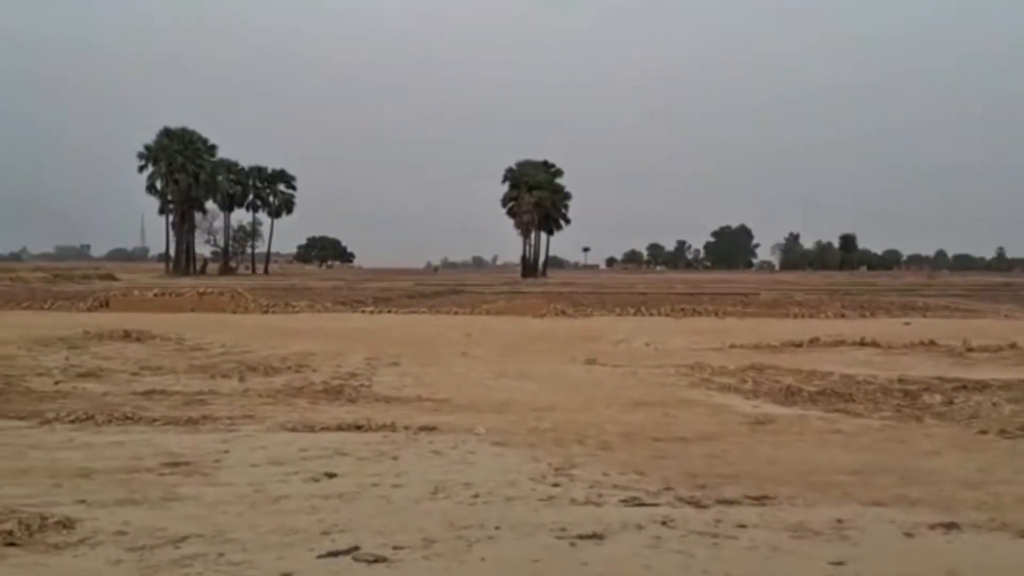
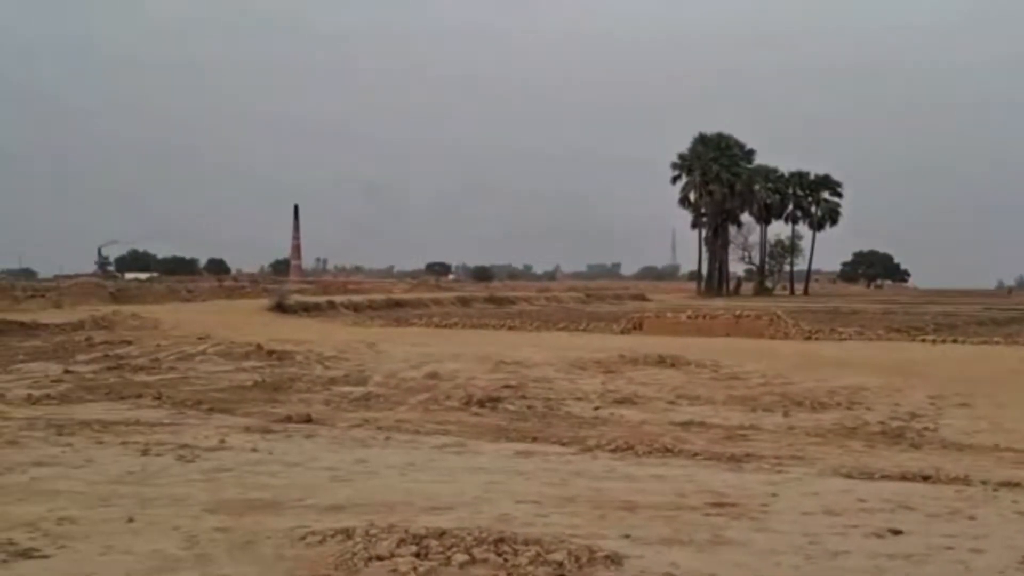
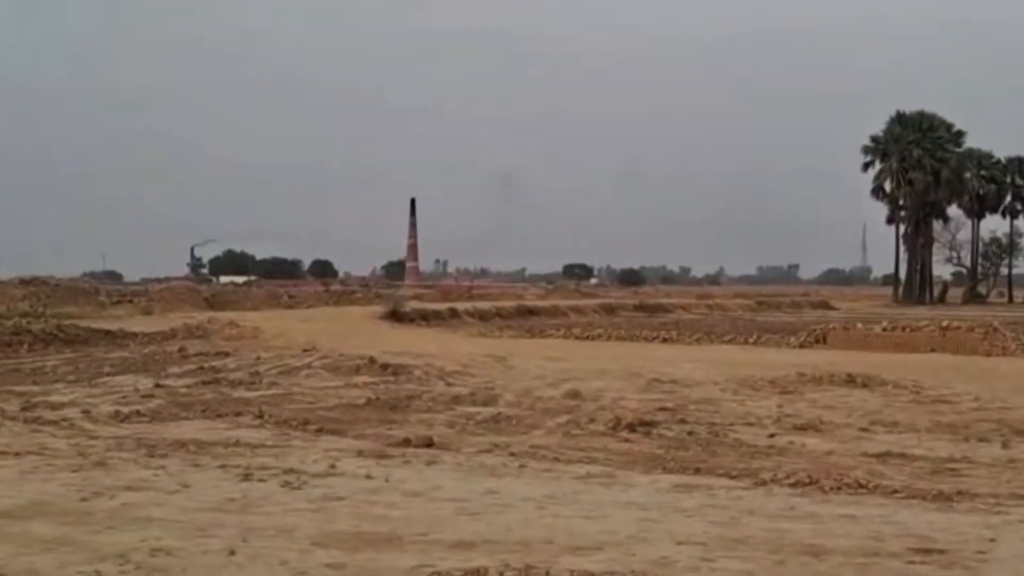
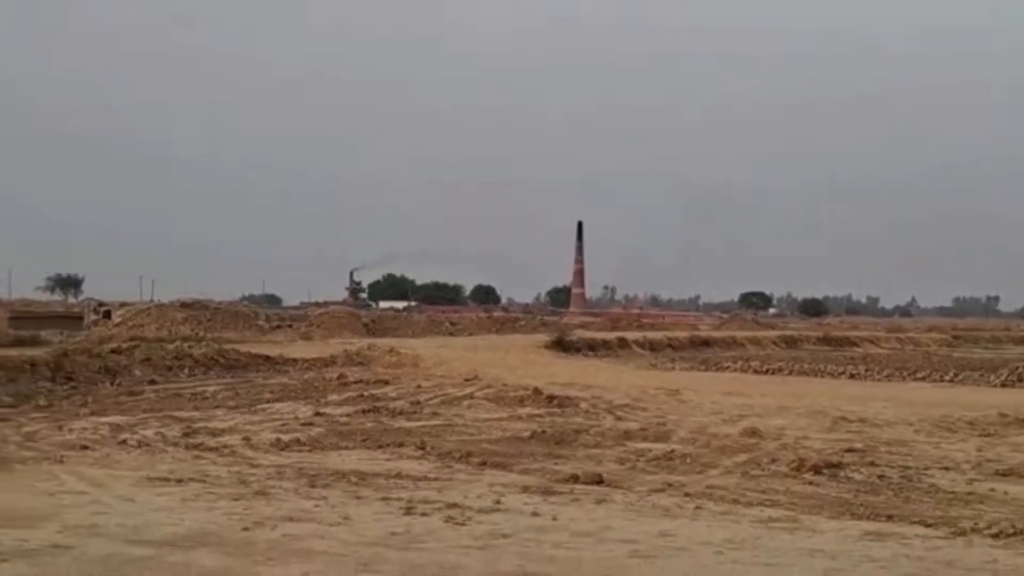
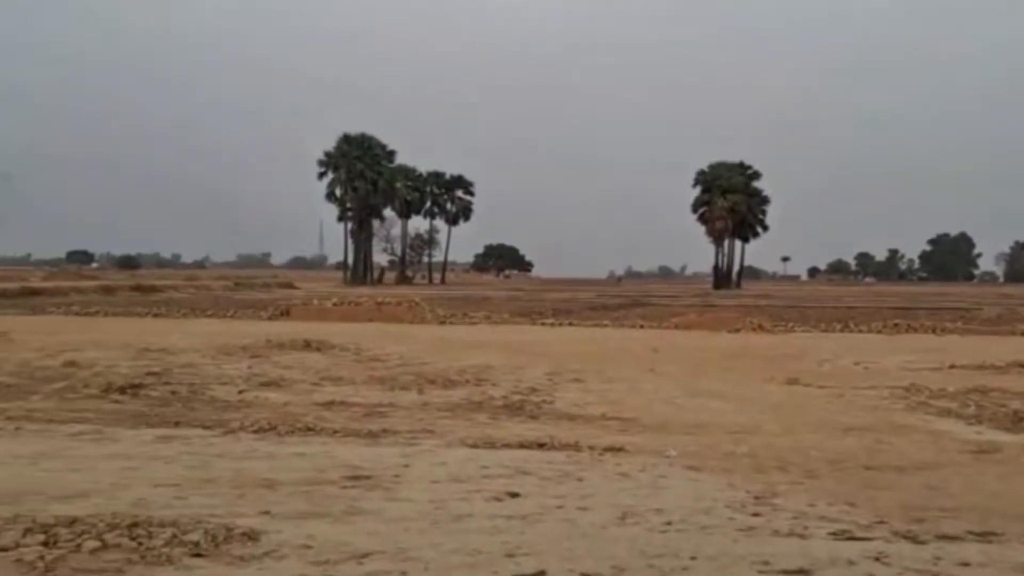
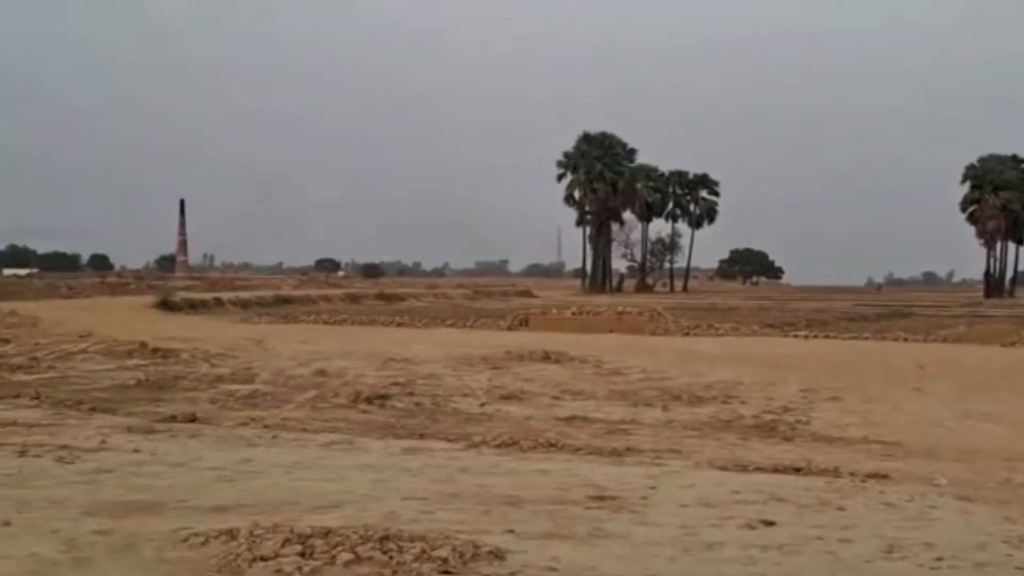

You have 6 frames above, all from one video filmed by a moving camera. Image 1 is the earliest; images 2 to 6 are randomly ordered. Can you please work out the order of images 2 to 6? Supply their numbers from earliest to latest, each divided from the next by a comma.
5, 6, 2, 3, 4
